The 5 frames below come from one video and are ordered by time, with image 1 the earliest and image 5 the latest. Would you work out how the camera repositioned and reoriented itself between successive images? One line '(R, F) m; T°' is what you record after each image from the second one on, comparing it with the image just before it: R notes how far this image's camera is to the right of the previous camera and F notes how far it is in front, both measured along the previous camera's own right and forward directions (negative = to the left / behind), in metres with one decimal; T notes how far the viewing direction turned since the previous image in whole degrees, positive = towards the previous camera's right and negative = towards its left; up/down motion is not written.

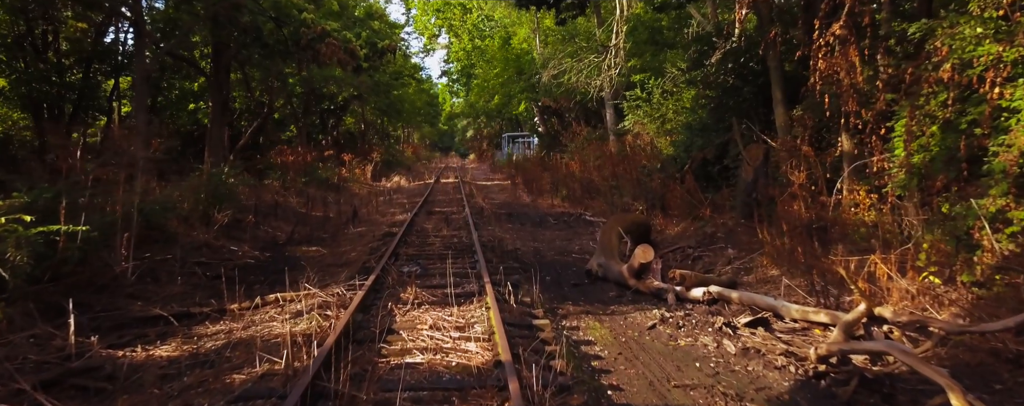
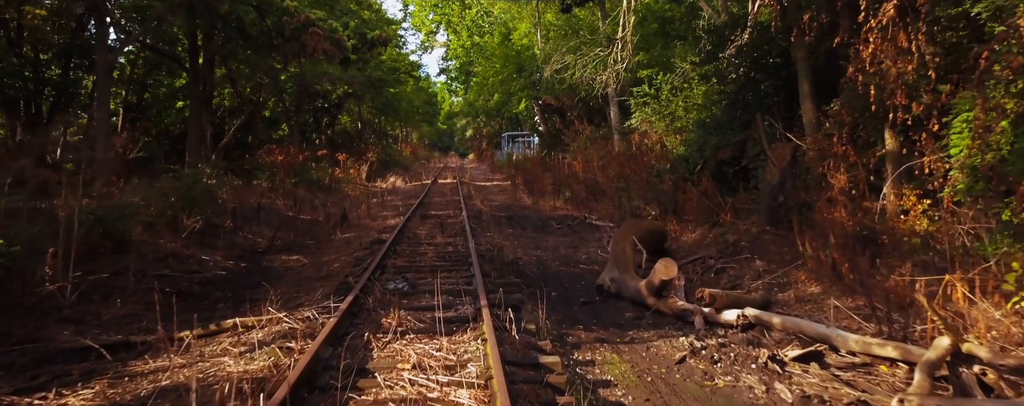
(0.0, +1.0) m; 0°
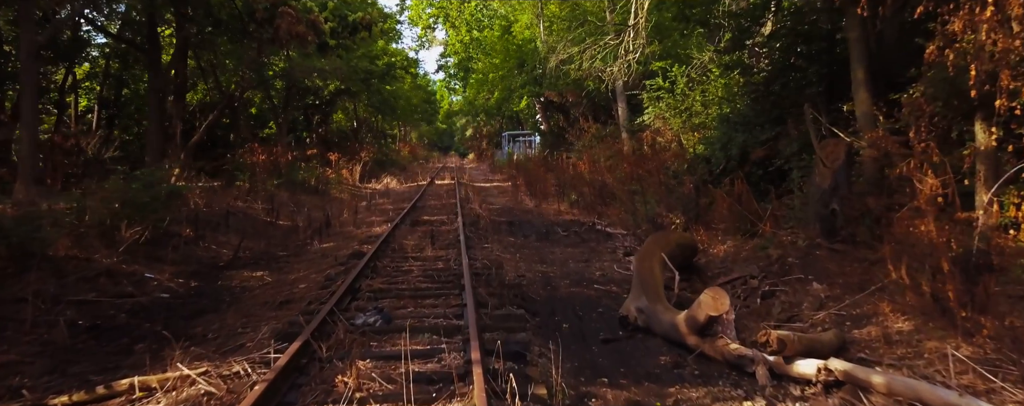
(0.0, +1.5) m; 0°
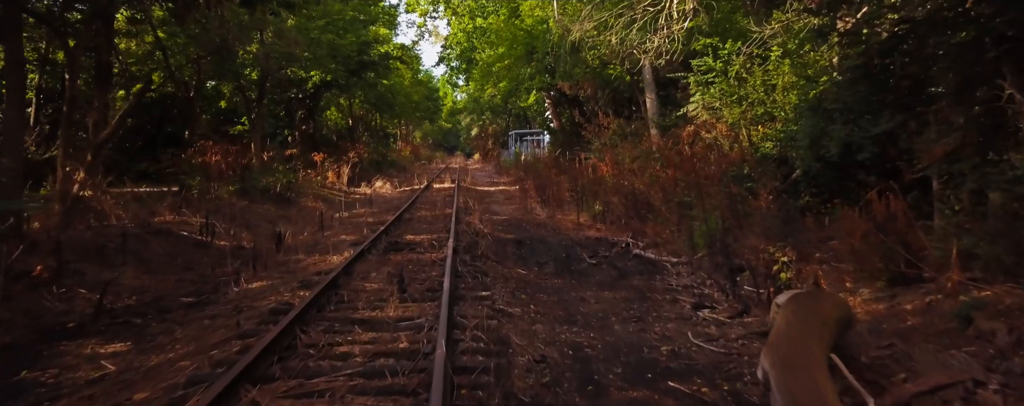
(0.0, +3.5) m; -1°
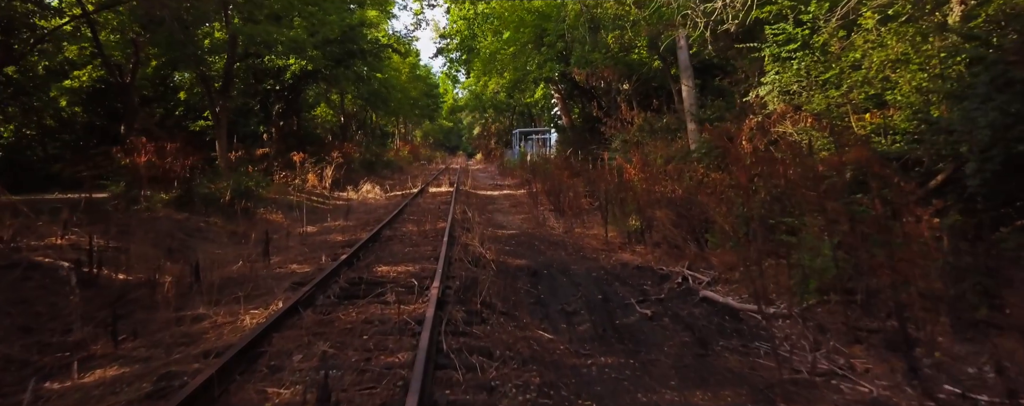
(-0.1, +3.3) m; 0°
